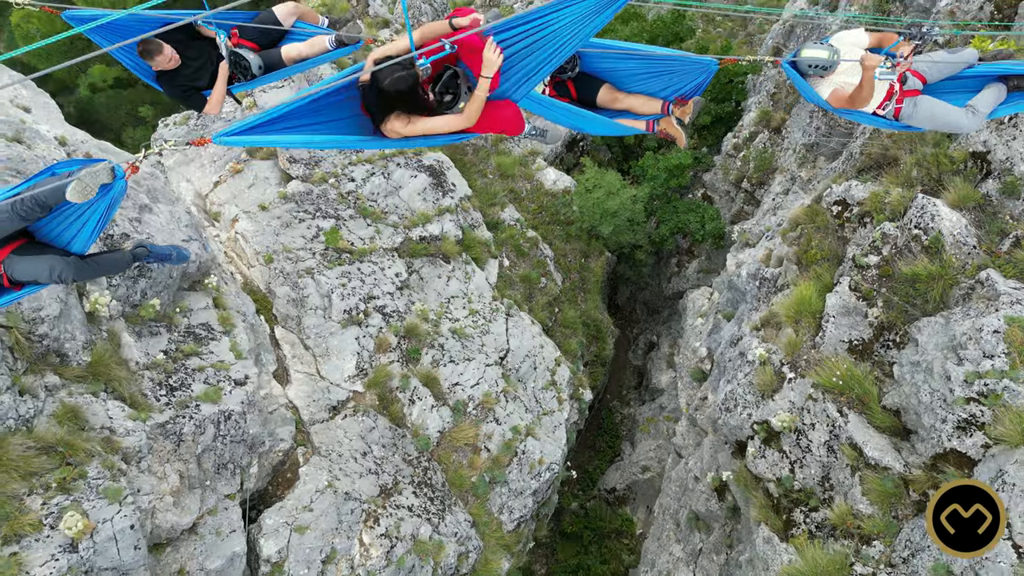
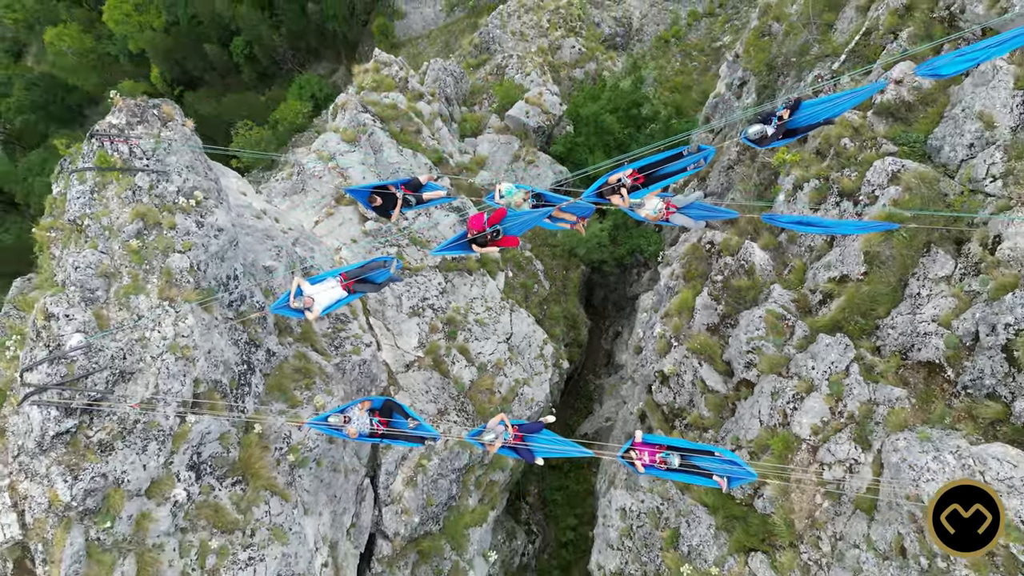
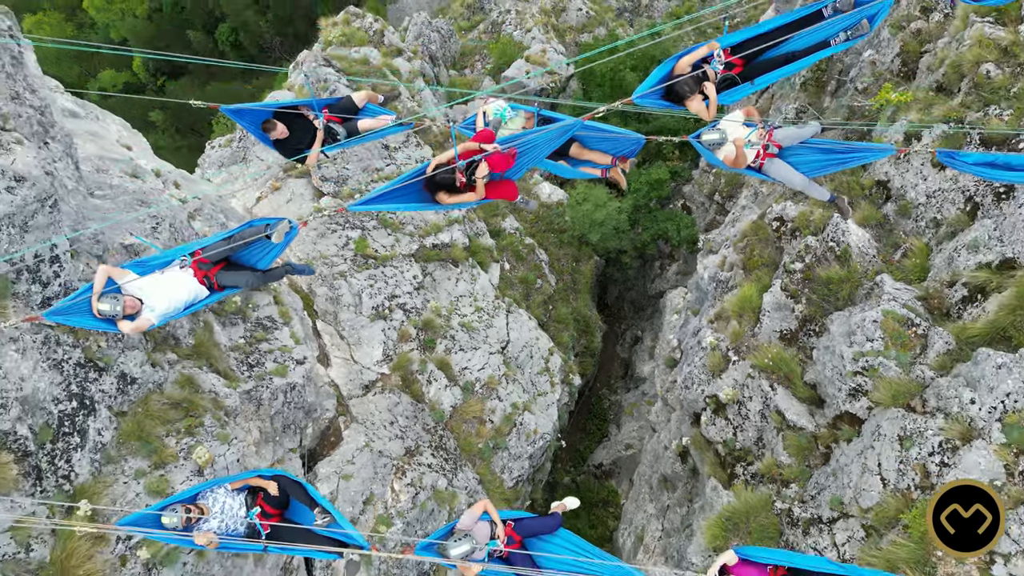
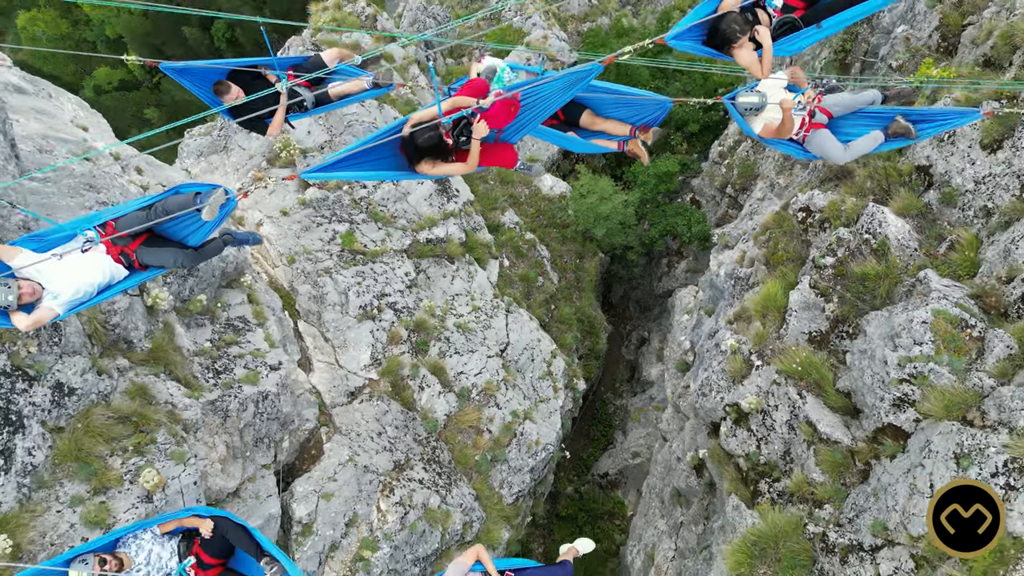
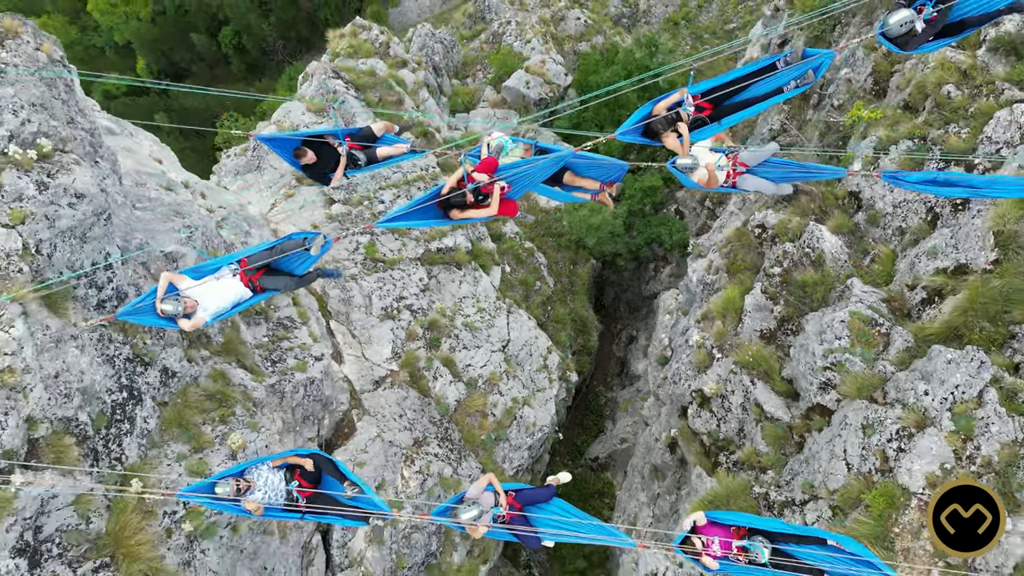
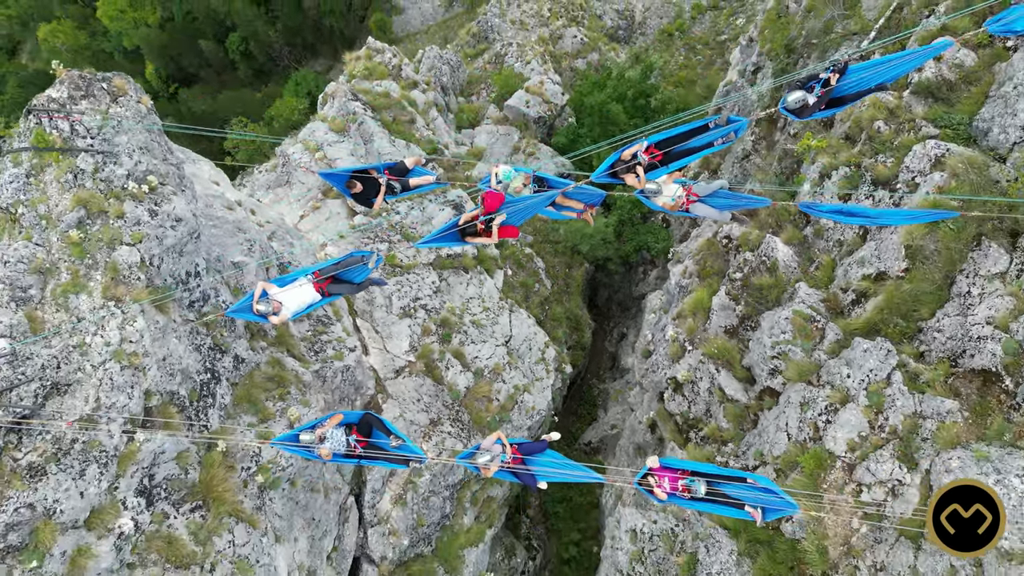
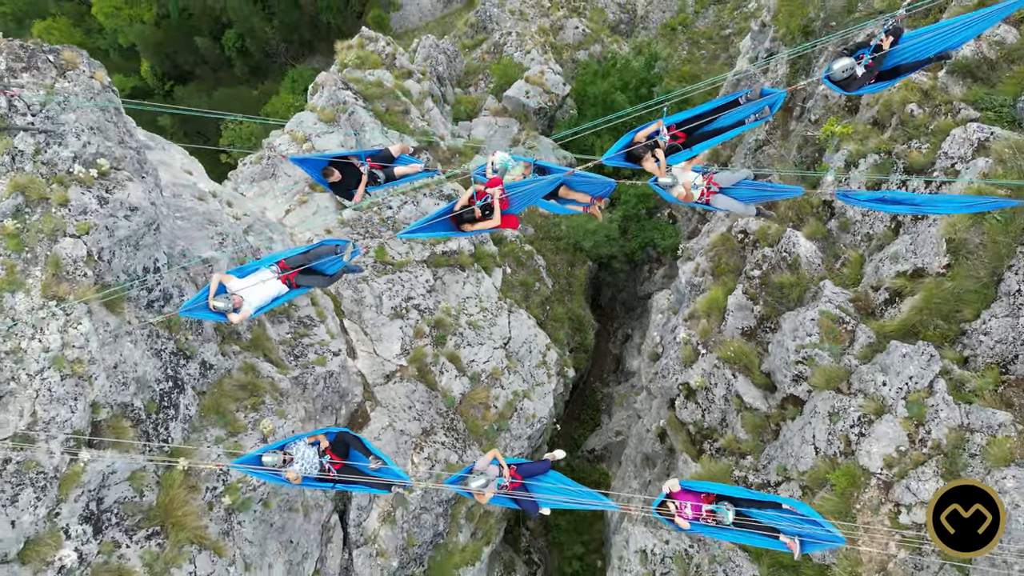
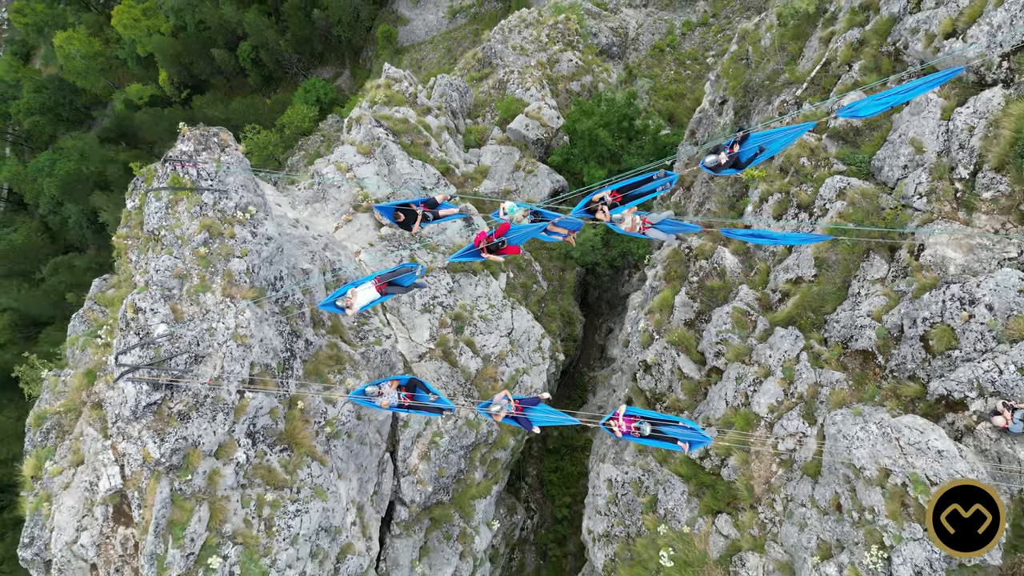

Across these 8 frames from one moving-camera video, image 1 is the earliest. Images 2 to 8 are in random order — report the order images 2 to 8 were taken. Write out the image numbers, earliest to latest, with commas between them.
4, 3, 5, 7, 6, 2, 8
